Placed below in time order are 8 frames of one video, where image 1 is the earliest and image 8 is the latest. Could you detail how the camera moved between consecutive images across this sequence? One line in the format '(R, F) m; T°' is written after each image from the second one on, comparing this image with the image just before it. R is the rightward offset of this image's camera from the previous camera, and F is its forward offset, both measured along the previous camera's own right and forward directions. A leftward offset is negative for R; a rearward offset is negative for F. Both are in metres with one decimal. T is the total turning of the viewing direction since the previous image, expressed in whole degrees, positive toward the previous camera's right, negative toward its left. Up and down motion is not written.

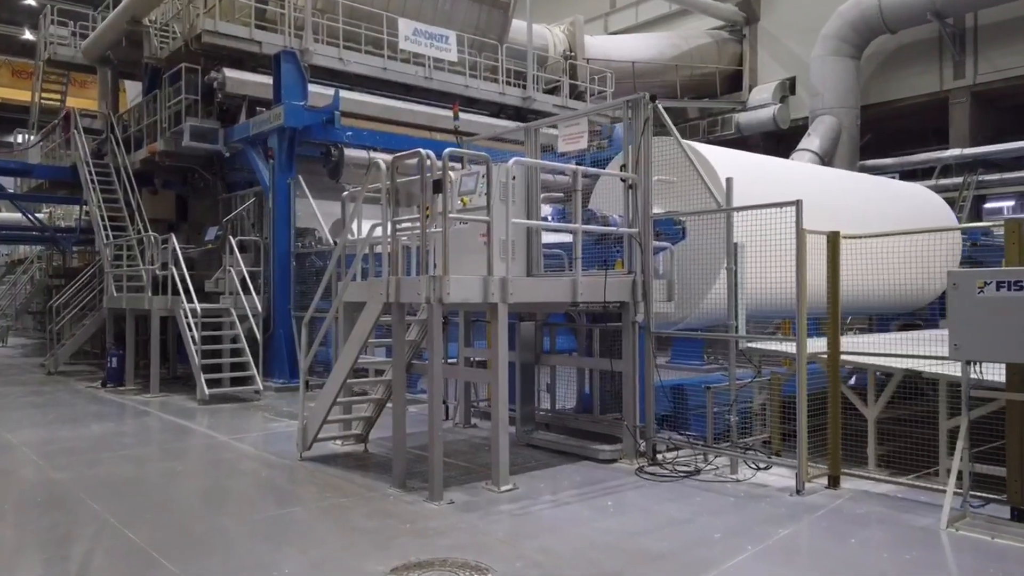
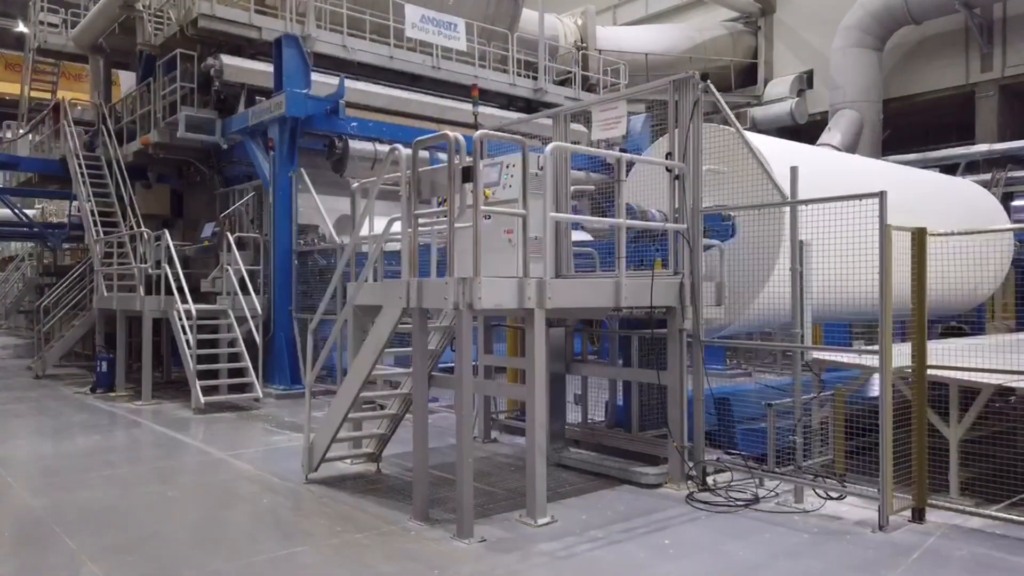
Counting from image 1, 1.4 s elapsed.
(-0.2, +0.7) m; 0°
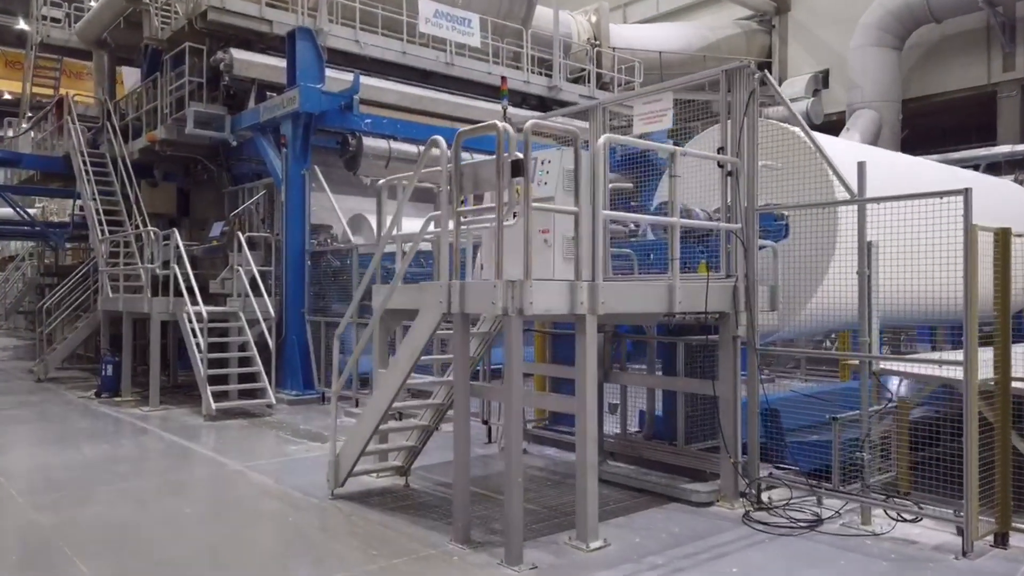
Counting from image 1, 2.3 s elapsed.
(-0.3, +0.4) m; 0°
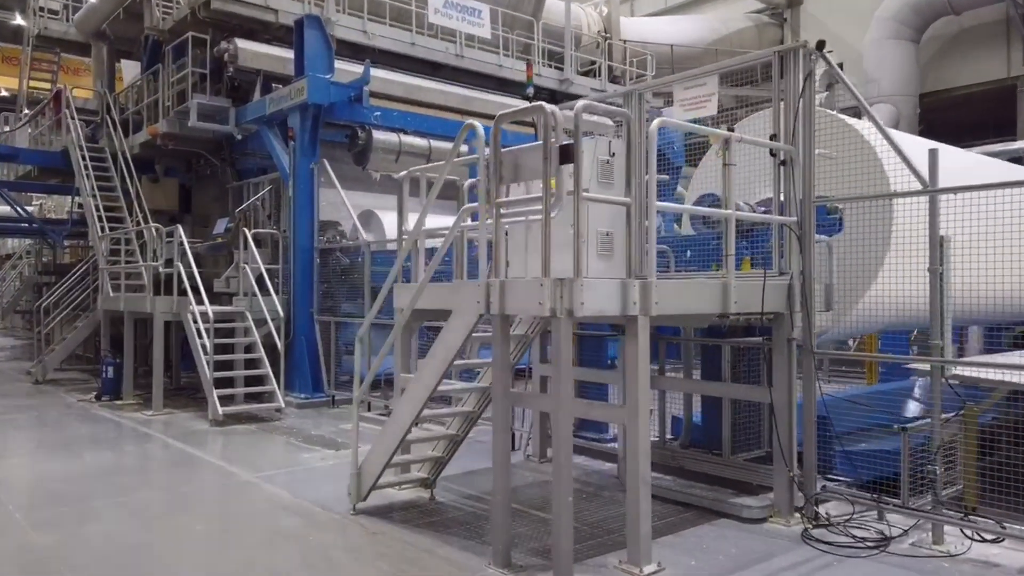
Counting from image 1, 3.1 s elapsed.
(-0.2, +0.4) m; 0°
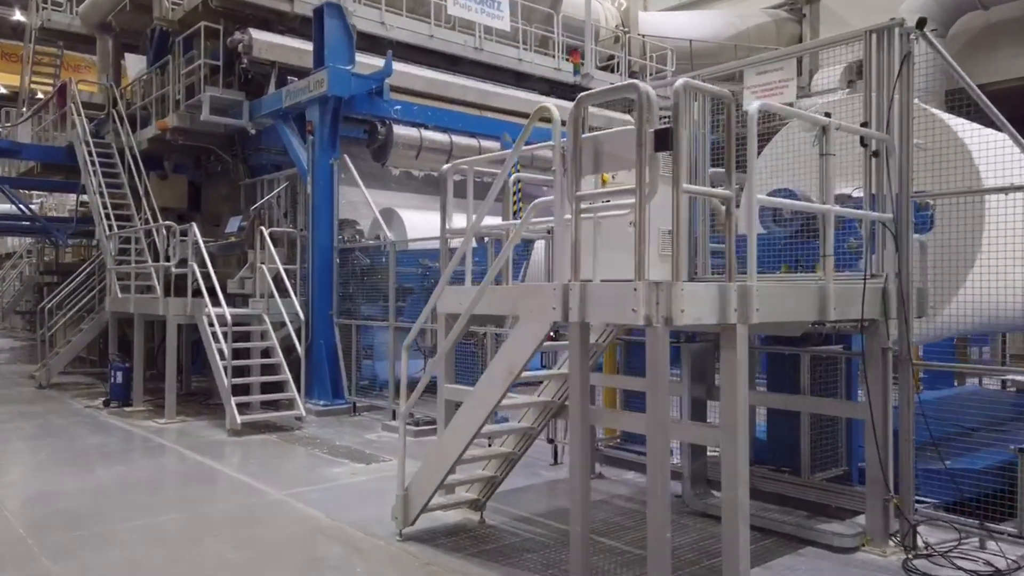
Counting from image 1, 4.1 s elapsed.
(-0.3, +0.5) m; 0°
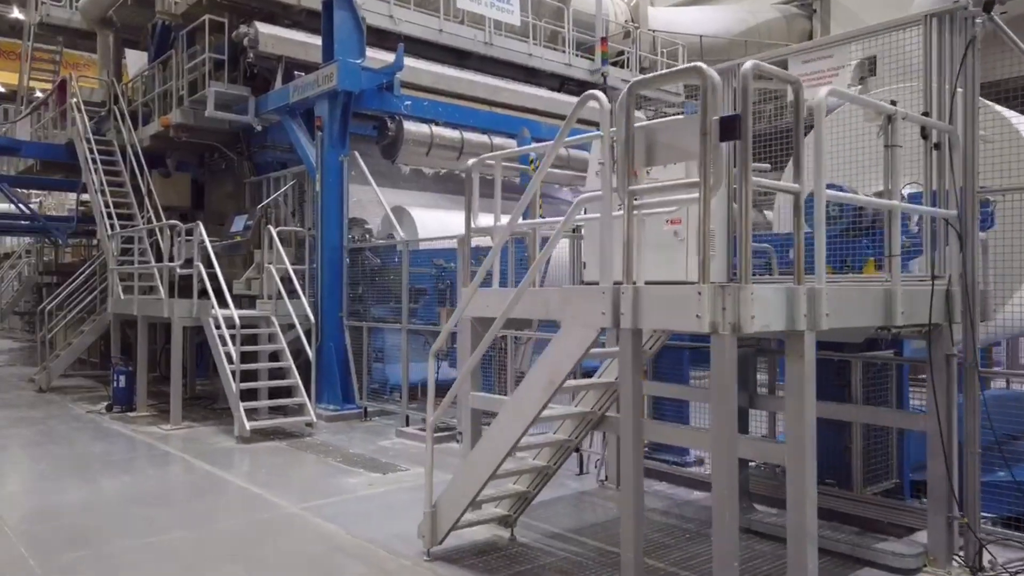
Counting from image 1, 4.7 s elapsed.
(-0.2, +0.3) m; 0°
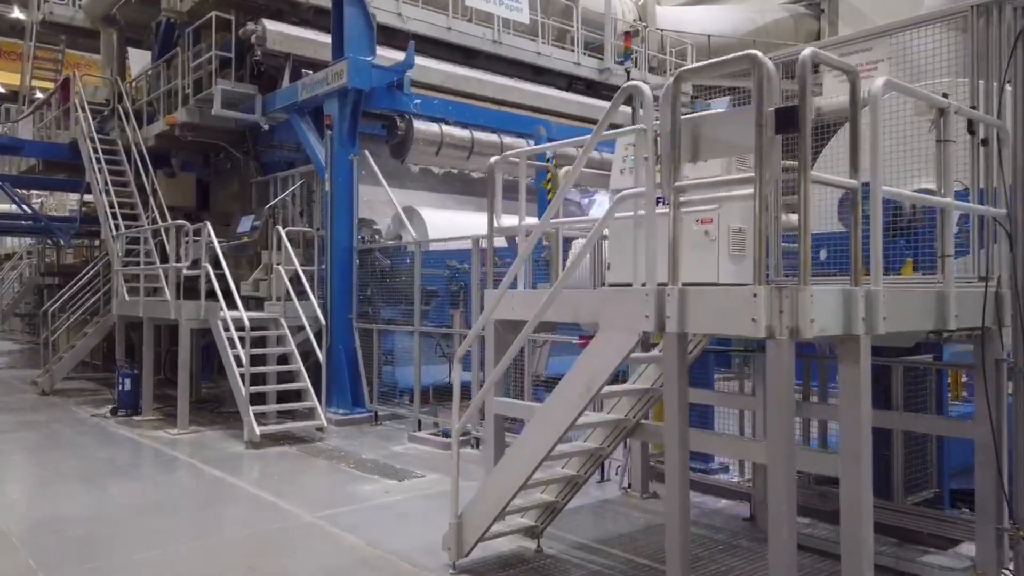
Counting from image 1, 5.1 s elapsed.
(-0.1, +0.2) m; 0°
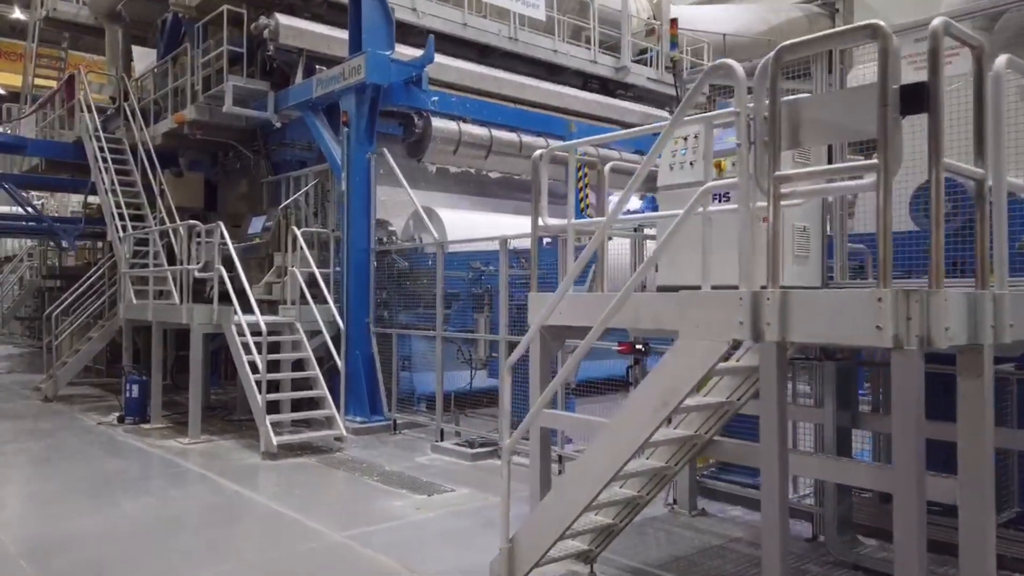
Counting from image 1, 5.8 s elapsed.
(-0.3, +0.3) m; 0°
